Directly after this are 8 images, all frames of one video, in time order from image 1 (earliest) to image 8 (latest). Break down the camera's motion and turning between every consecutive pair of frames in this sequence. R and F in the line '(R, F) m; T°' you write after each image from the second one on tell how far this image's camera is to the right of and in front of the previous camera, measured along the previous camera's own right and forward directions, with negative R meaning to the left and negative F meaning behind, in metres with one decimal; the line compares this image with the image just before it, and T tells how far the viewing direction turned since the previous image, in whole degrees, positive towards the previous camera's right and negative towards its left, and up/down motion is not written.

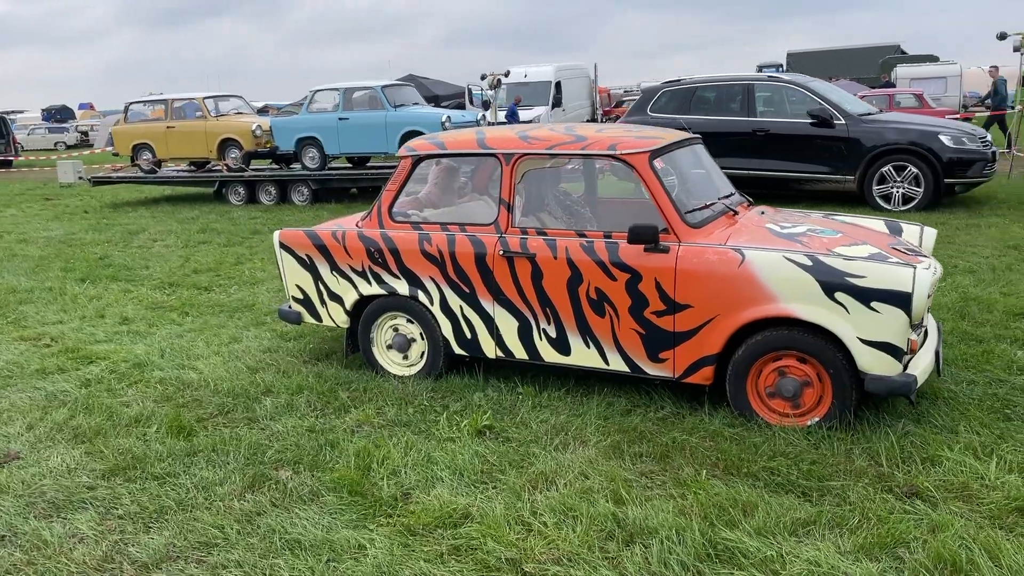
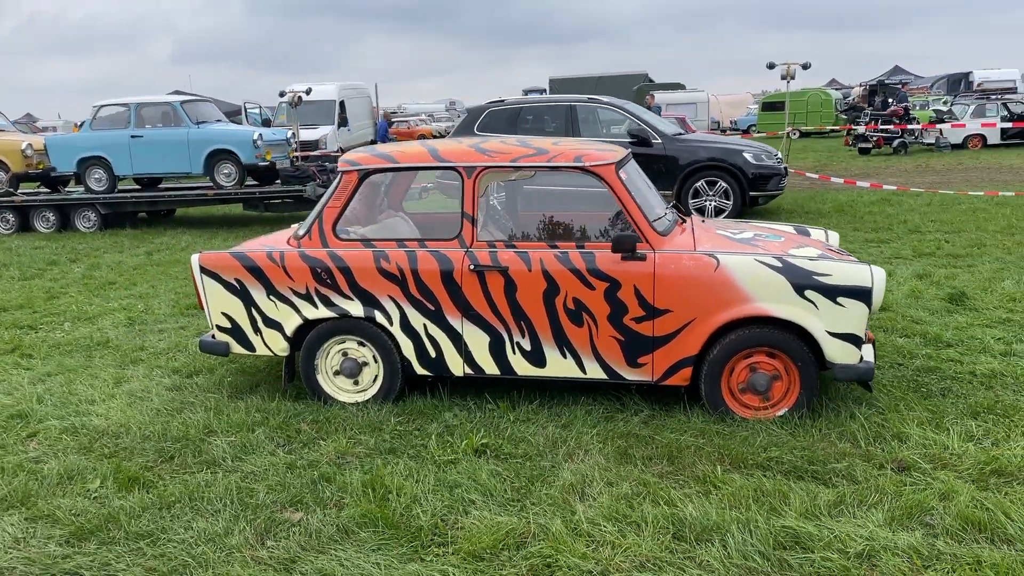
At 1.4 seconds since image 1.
(-0.9, +0.2) m; +15°
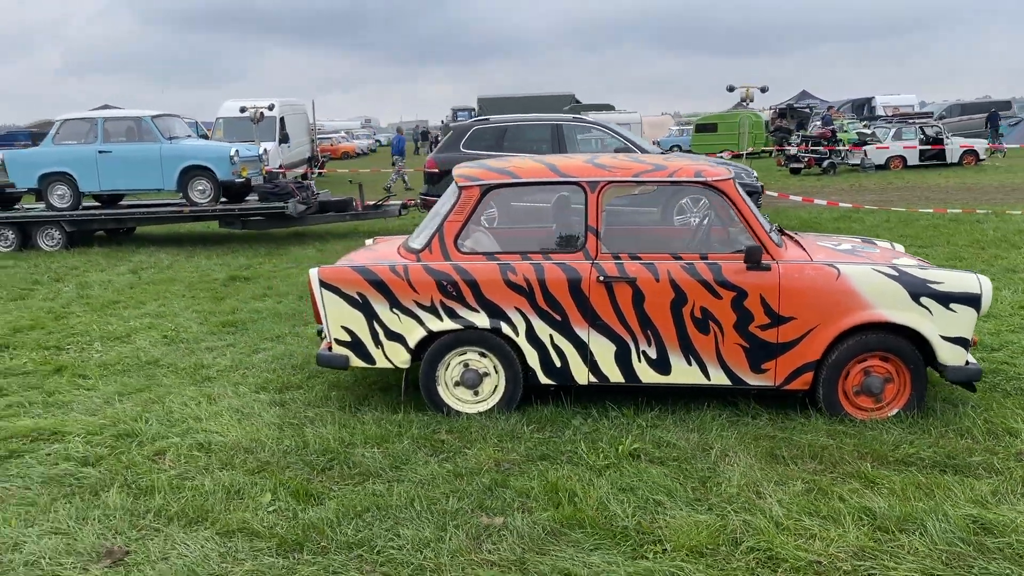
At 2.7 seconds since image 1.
(-1.0, -0.1) m; +5°
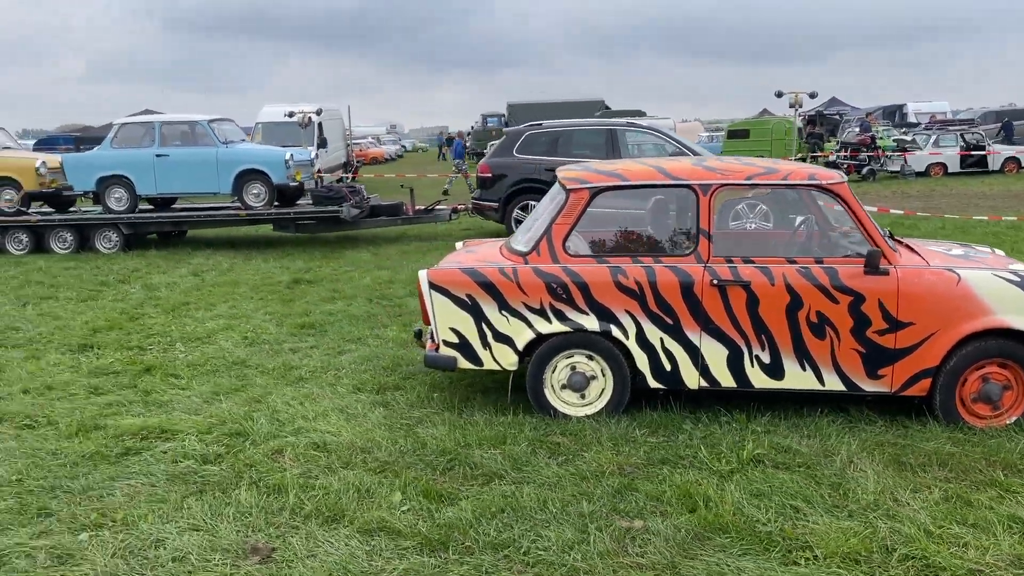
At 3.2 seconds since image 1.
(-0.4, 0.0) m; -2°
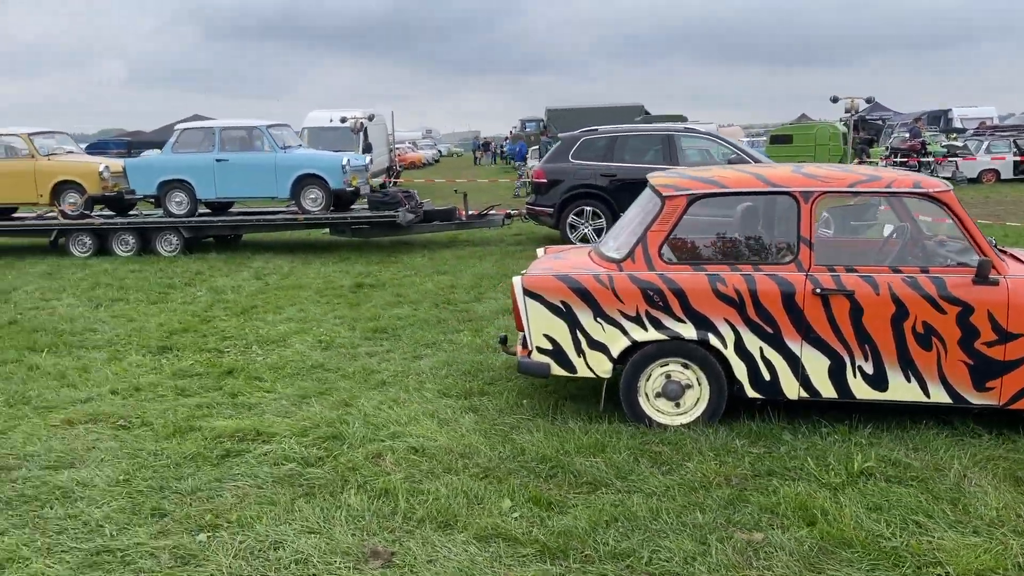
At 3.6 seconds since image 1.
(-0.3, 0.0) m; -2°
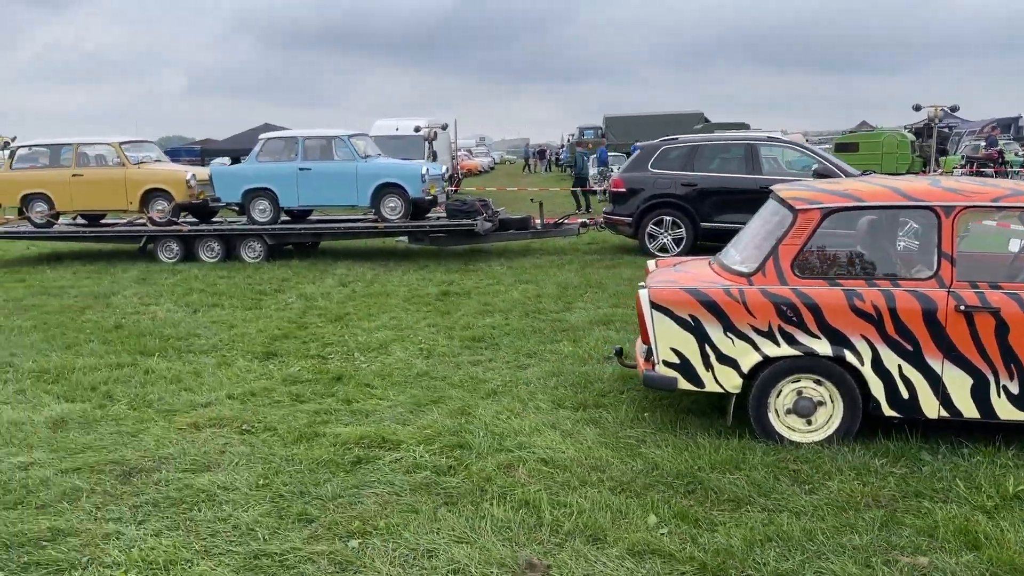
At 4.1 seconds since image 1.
(-0.4, 0.0) m; -4°
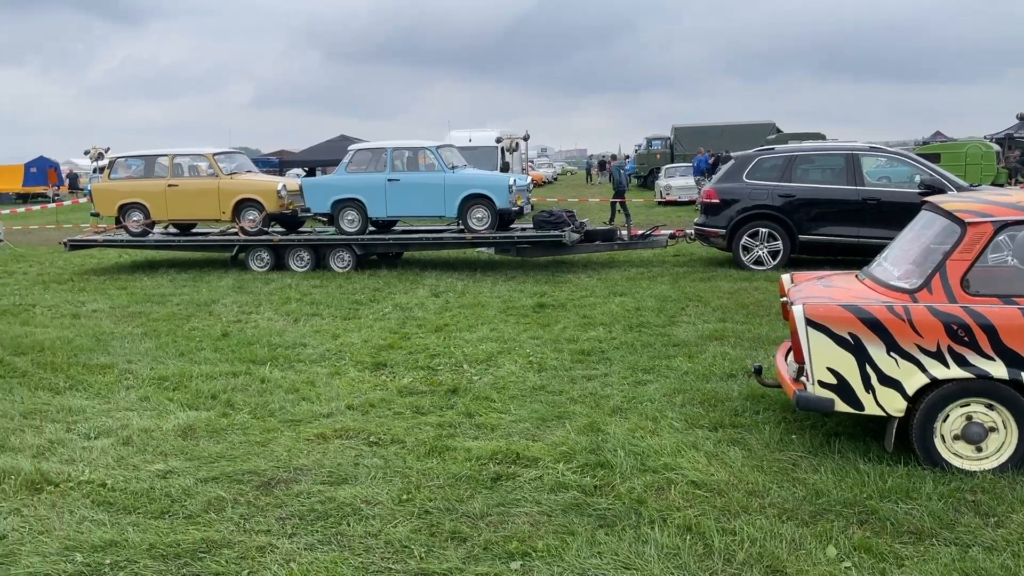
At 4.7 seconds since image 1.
(-0.4, +0.1) m; -4°
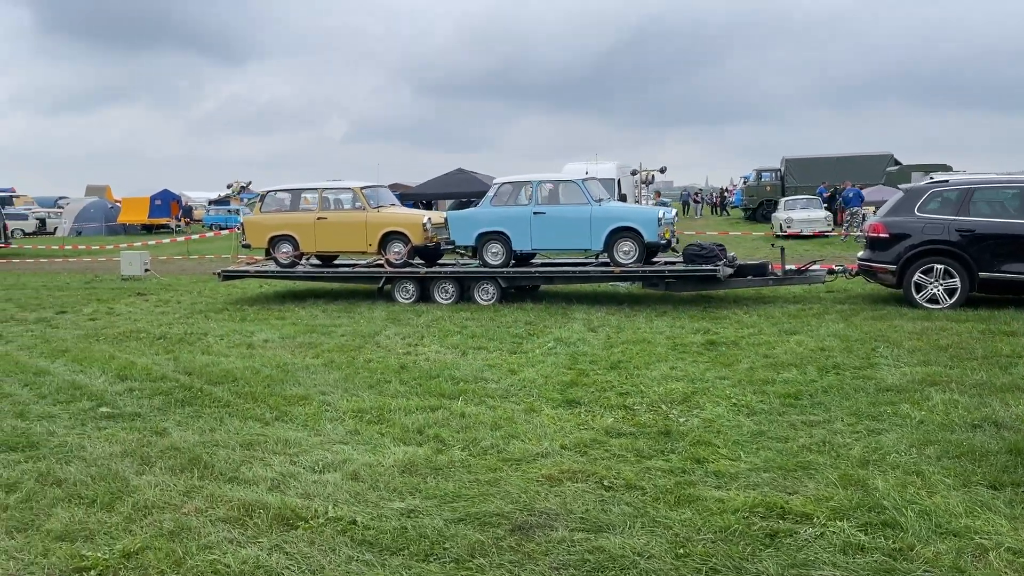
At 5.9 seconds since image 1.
(-0.8, +0.1) m; -6°
